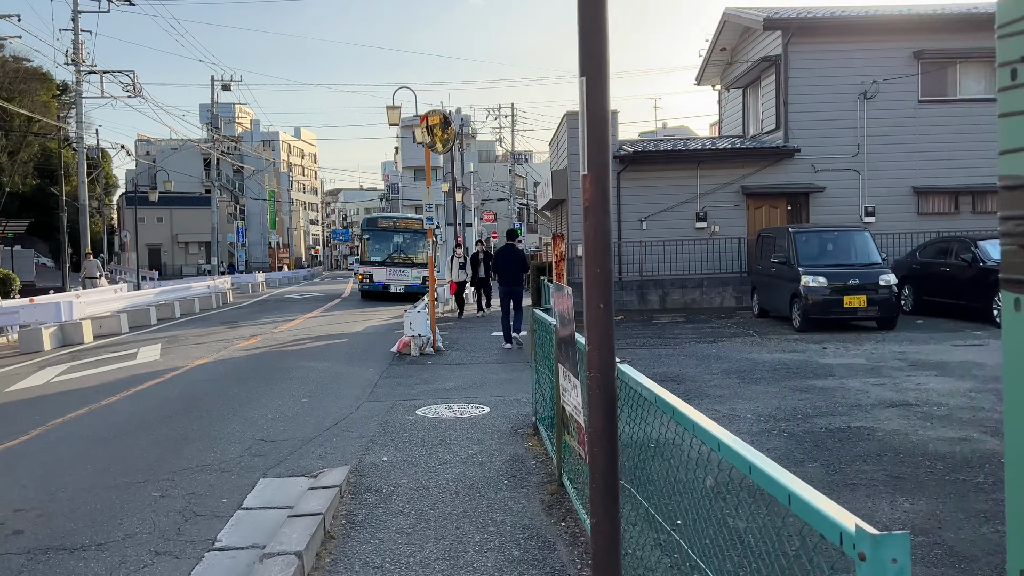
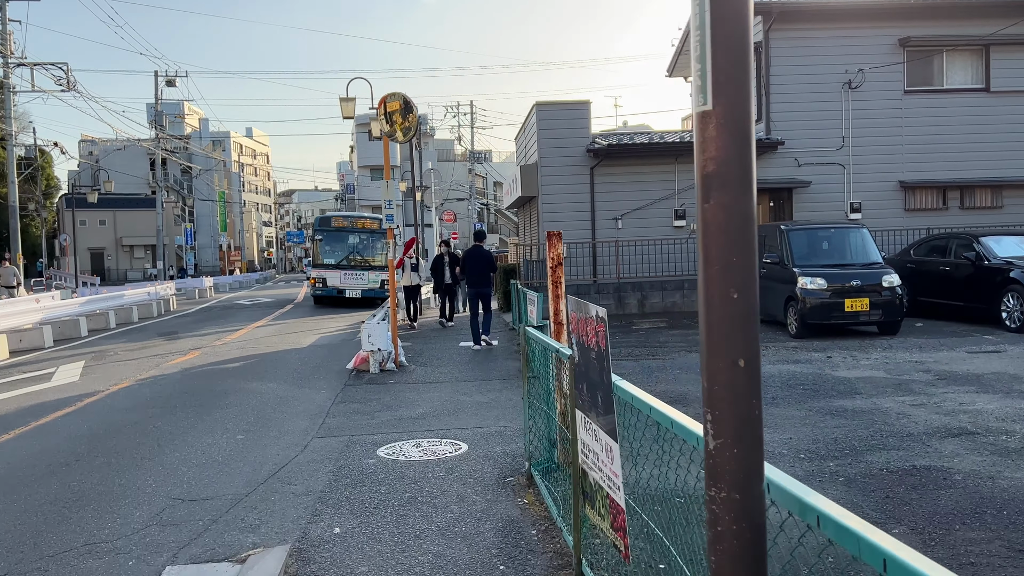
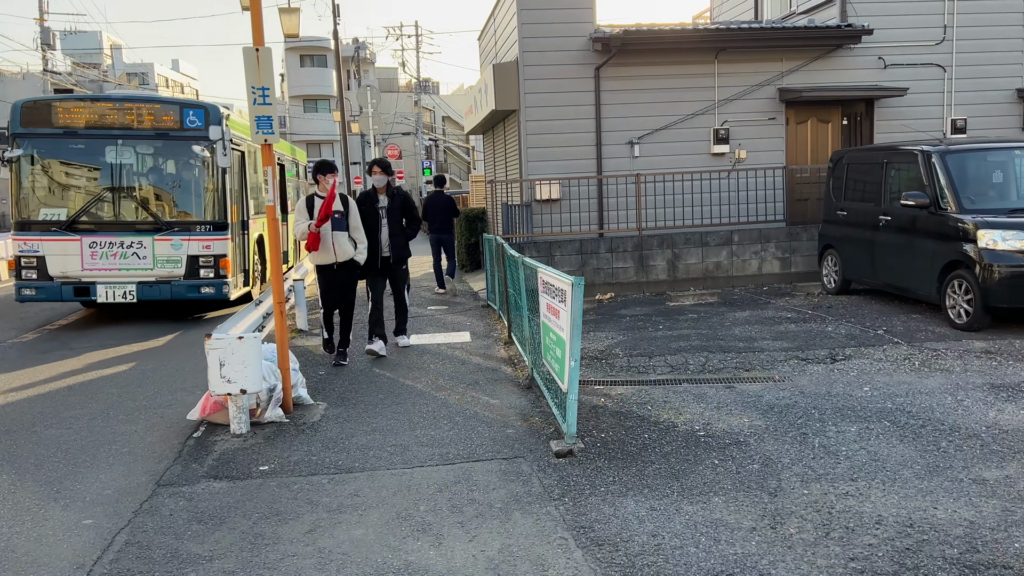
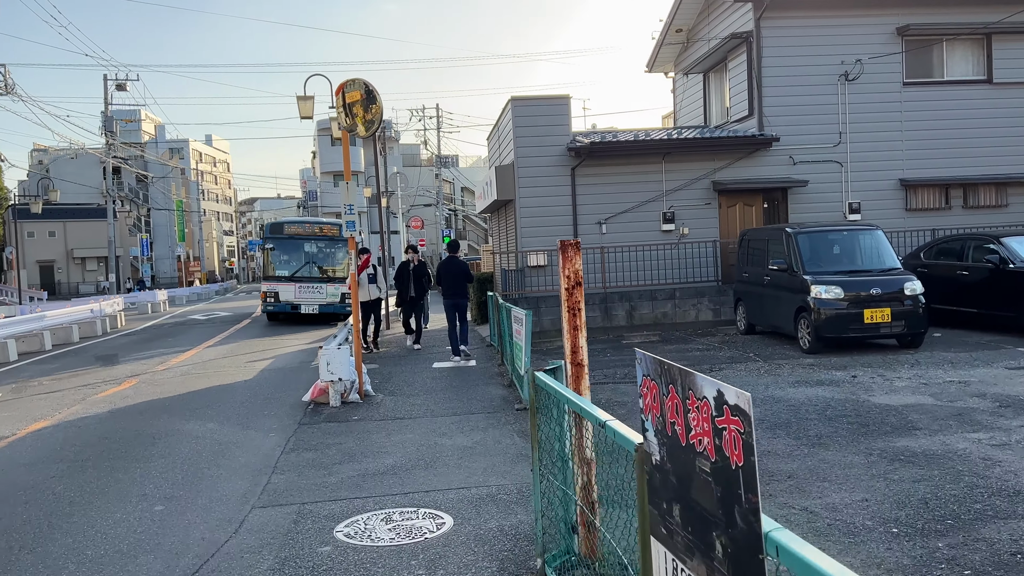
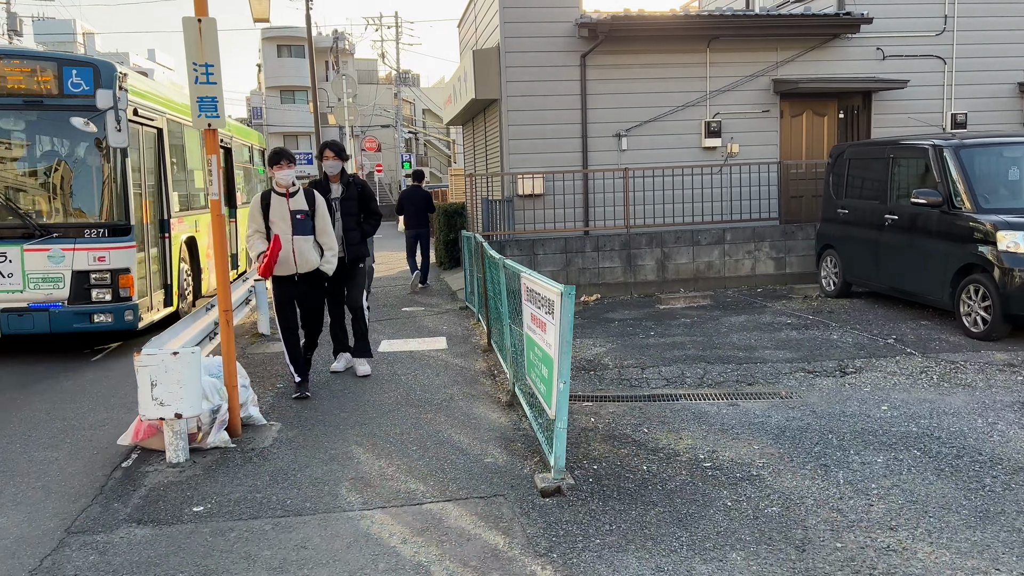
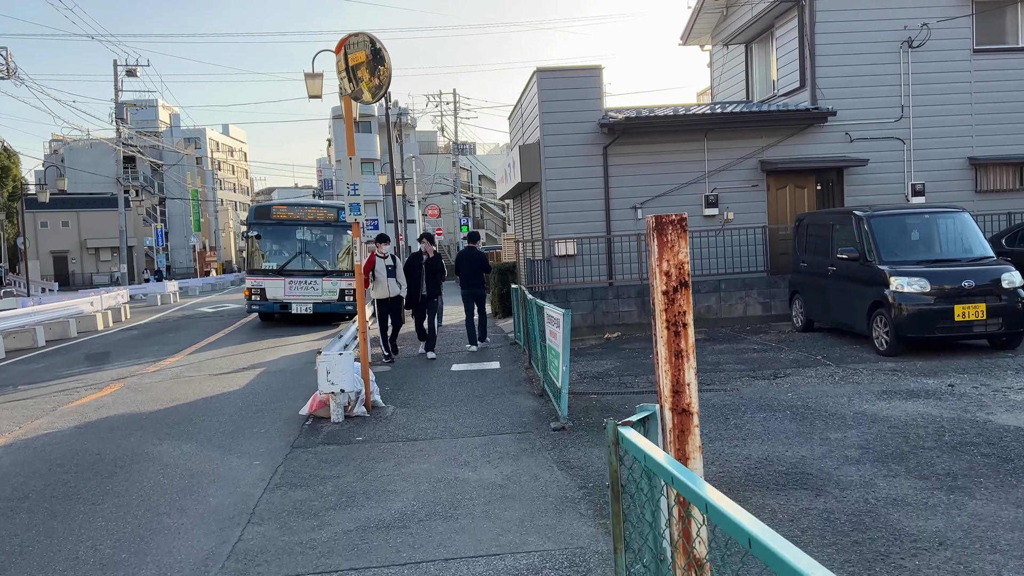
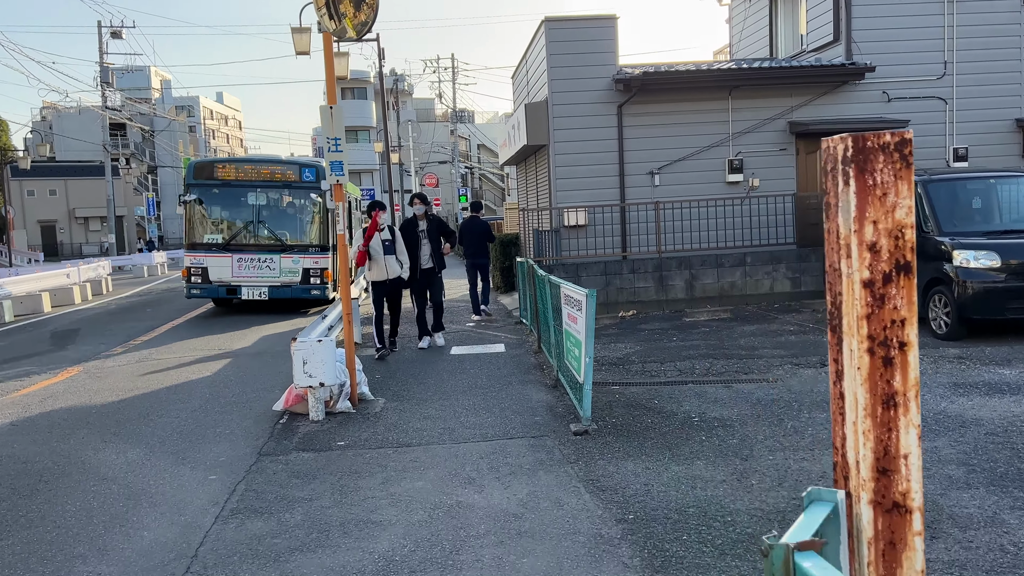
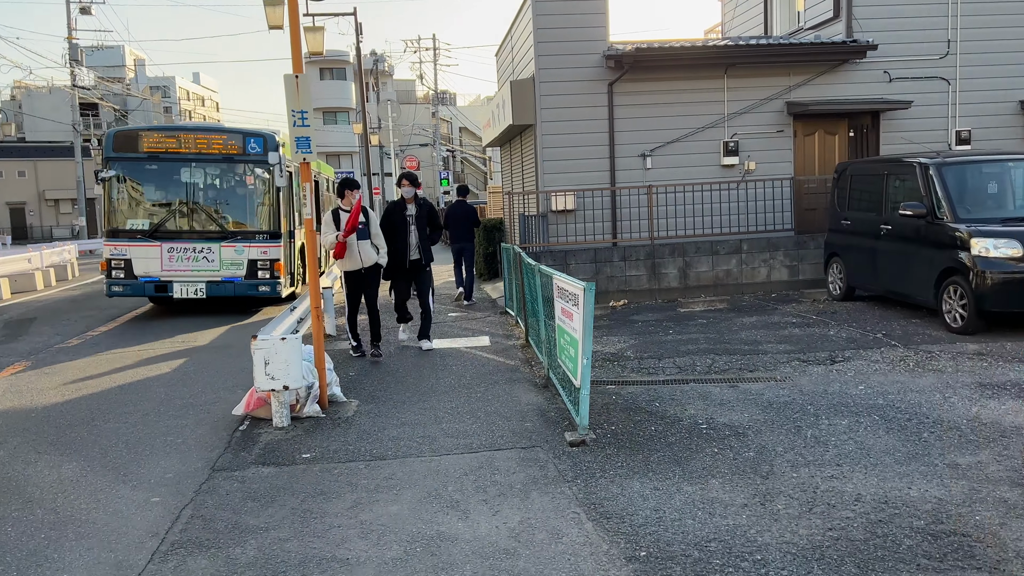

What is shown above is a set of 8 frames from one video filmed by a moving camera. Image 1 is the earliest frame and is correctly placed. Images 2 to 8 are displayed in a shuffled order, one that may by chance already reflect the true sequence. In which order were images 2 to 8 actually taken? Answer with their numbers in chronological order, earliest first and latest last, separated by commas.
2, 4, 6, 7, 8, 3, 5
